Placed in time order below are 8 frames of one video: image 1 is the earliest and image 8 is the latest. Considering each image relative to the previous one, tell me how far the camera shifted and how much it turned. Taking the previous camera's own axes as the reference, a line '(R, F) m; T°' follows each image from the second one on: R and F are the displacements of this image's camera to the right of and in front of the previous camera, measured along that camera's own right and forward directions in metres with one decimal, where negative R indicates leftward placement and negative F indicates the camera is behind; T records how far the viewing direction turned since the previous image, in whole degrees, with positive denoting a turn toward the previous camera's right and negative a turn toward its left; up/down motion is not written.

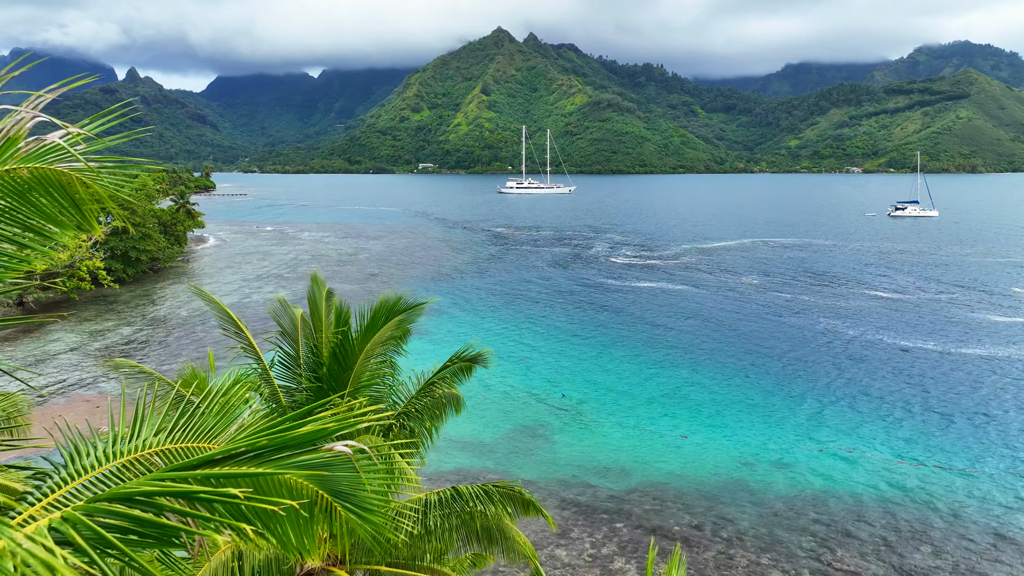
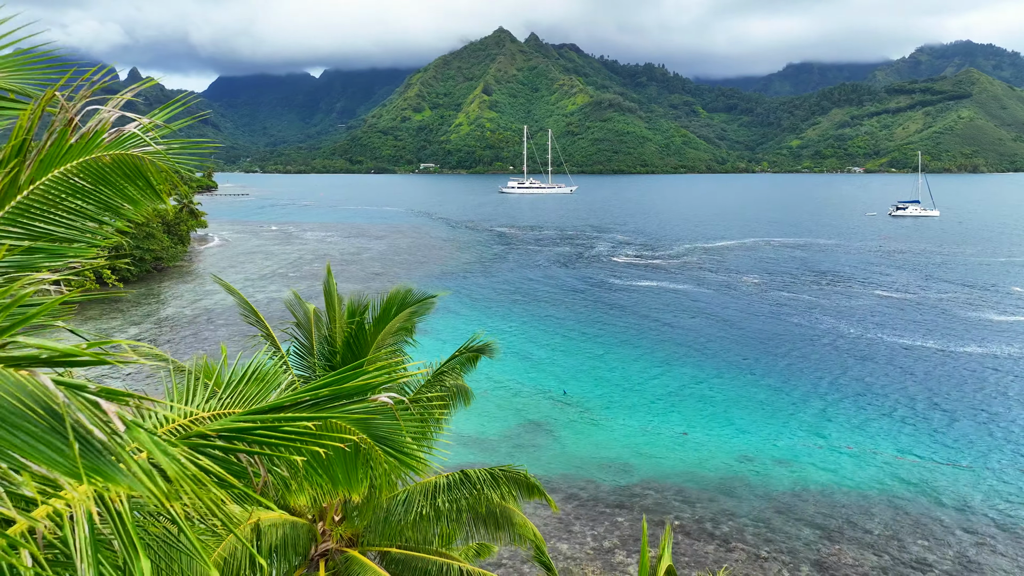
(-0.1, -0.3) m; 0°
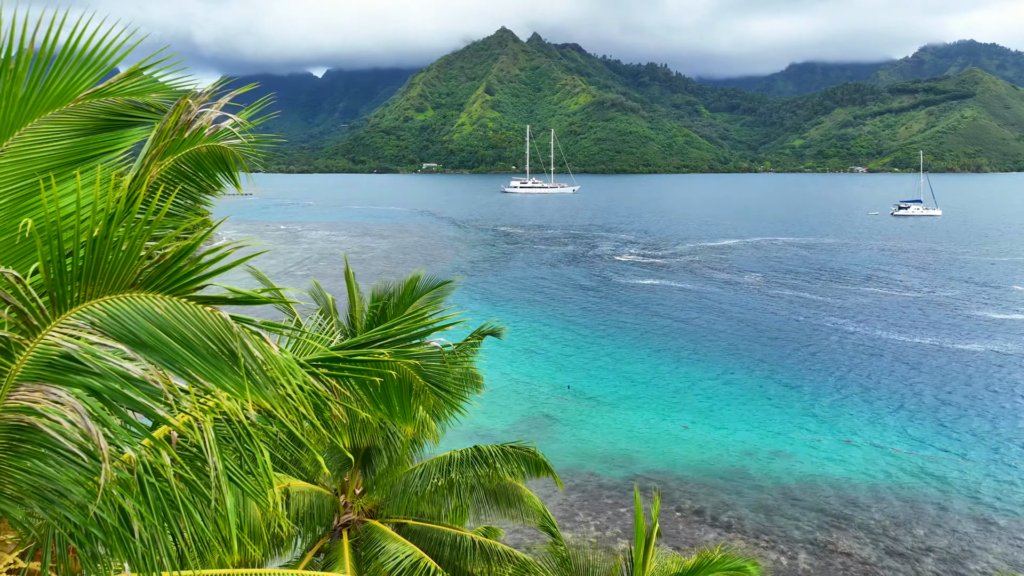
(-0.1, -0.5) m; 0°
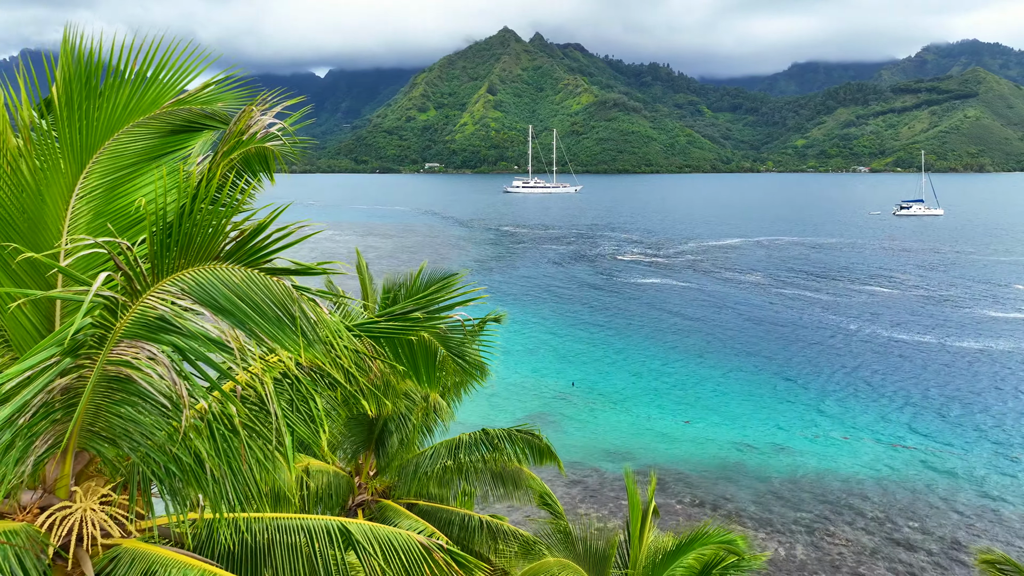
(0.0, -0.4) m; 0°
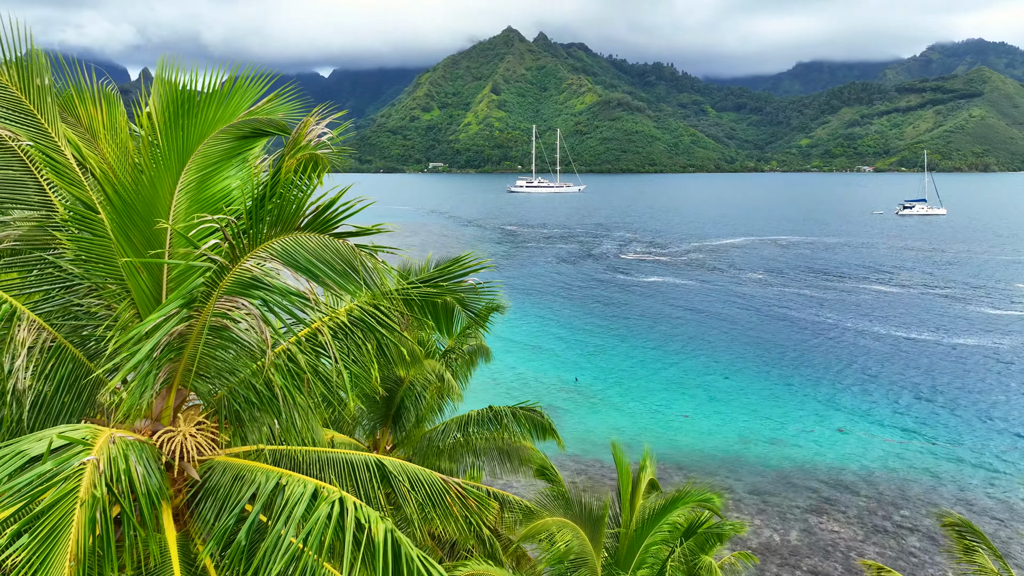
(0.0, -0.7) m; 0°
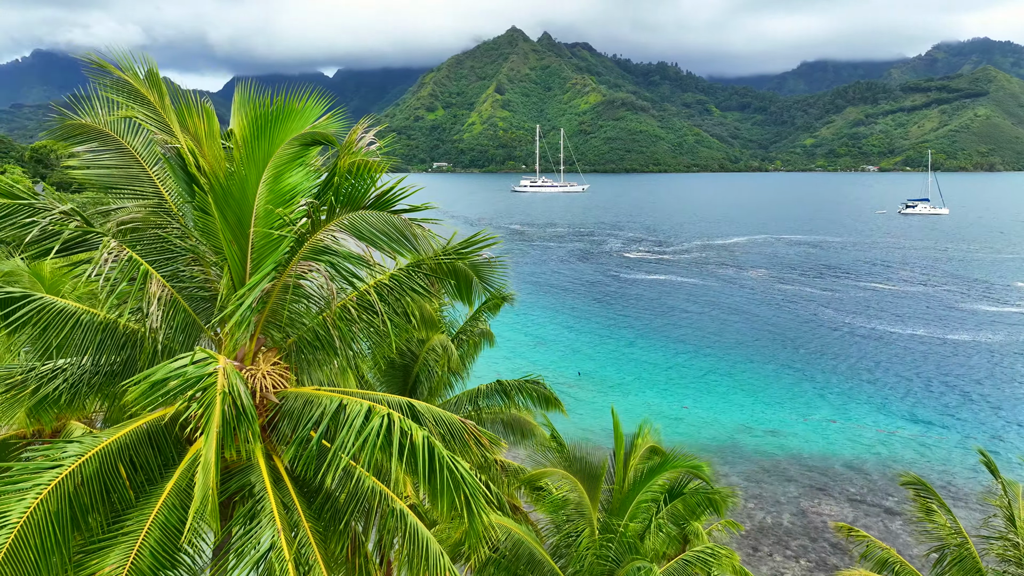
(0.0, -0.9) m; 0°
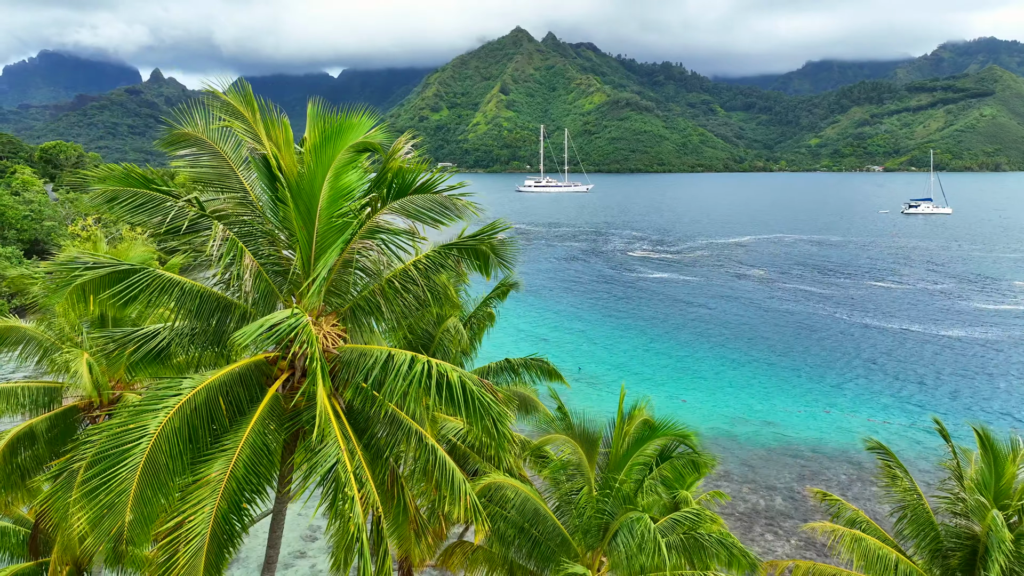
(-0.1, -1.0) m; 0°
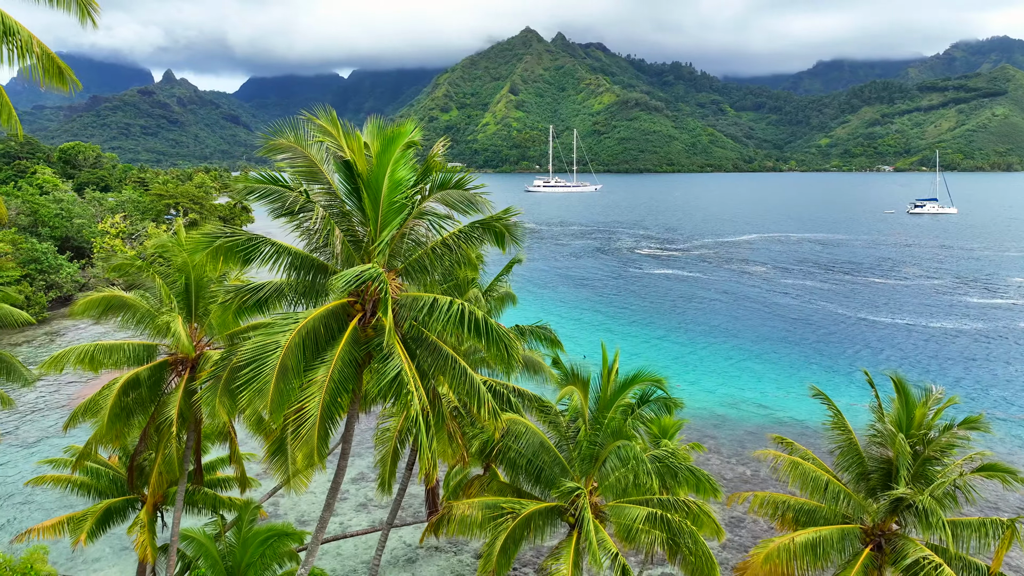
(0.0, -2.1) m; -1°
